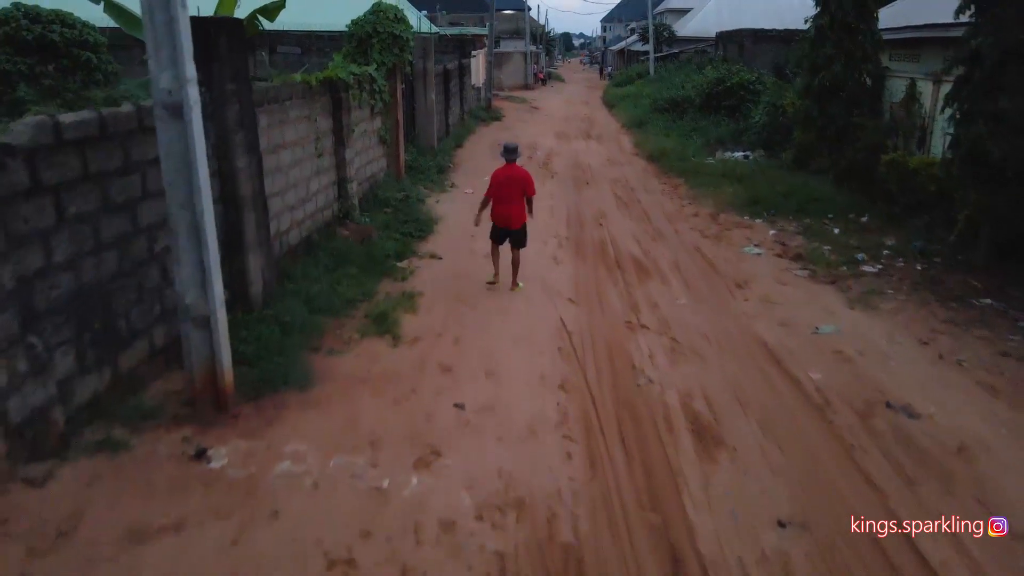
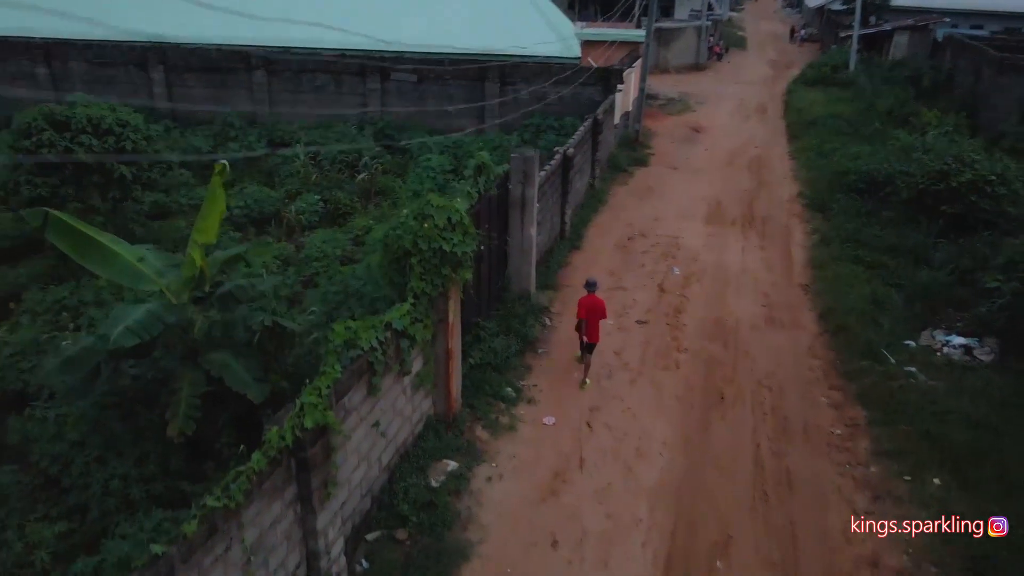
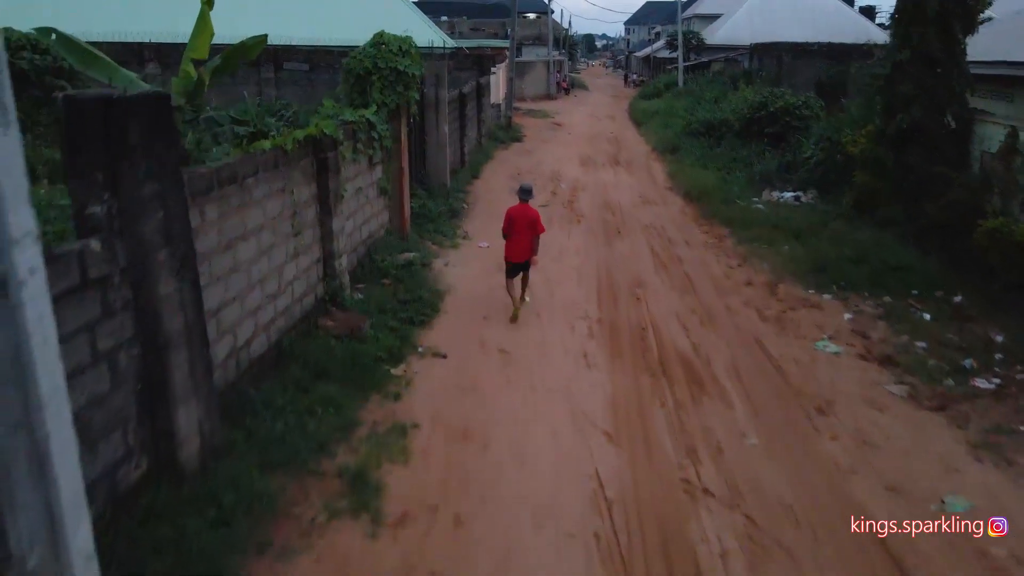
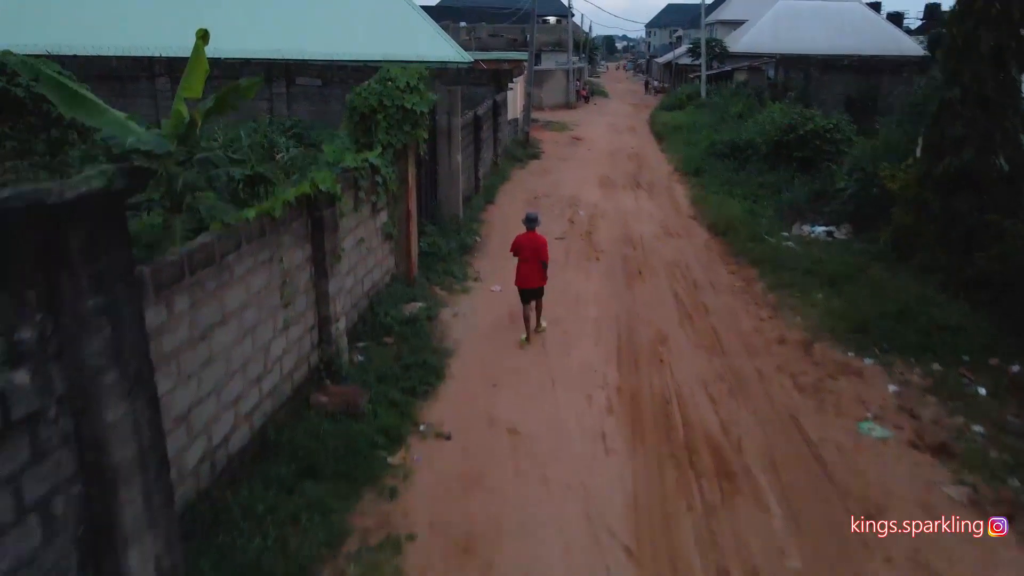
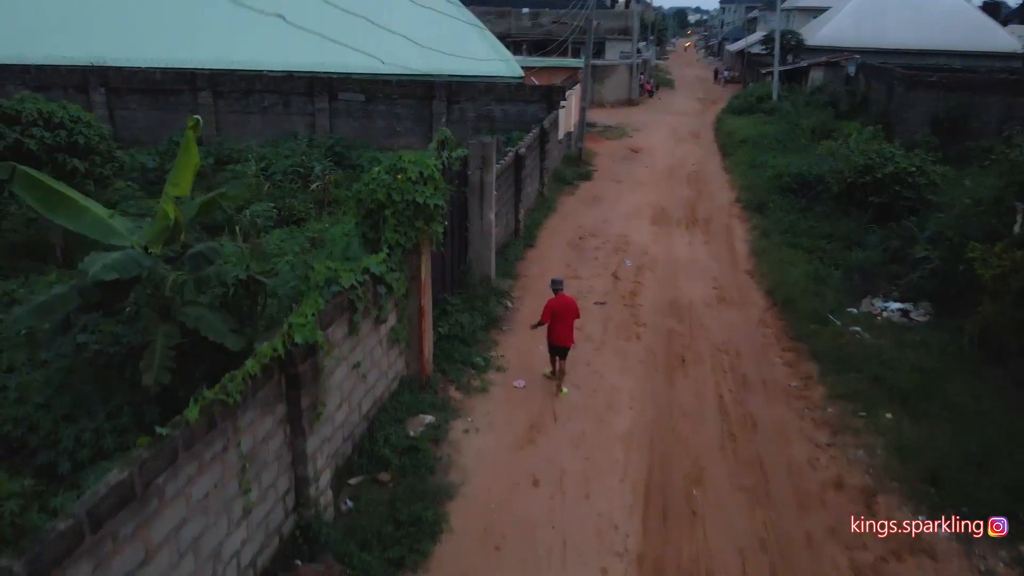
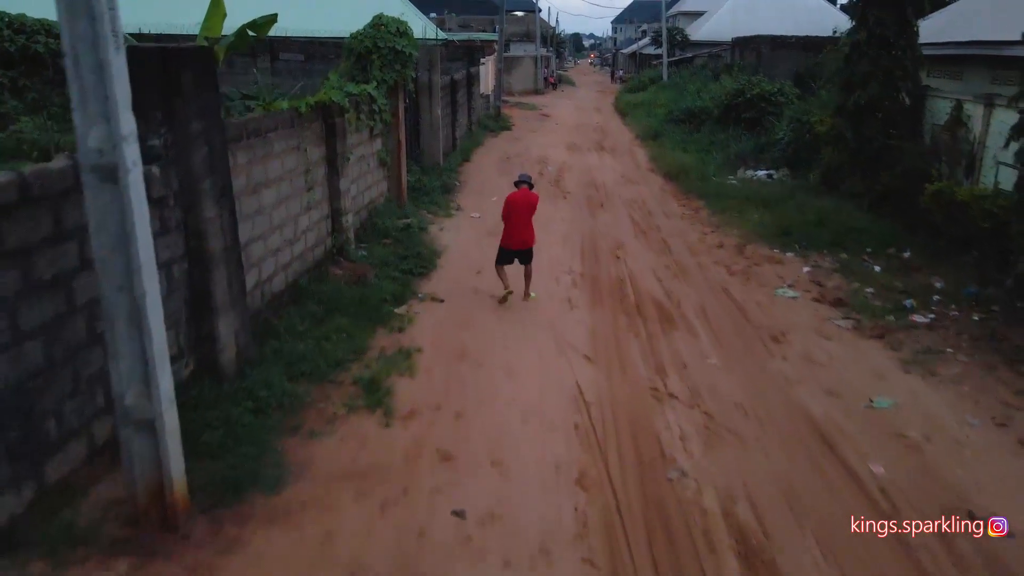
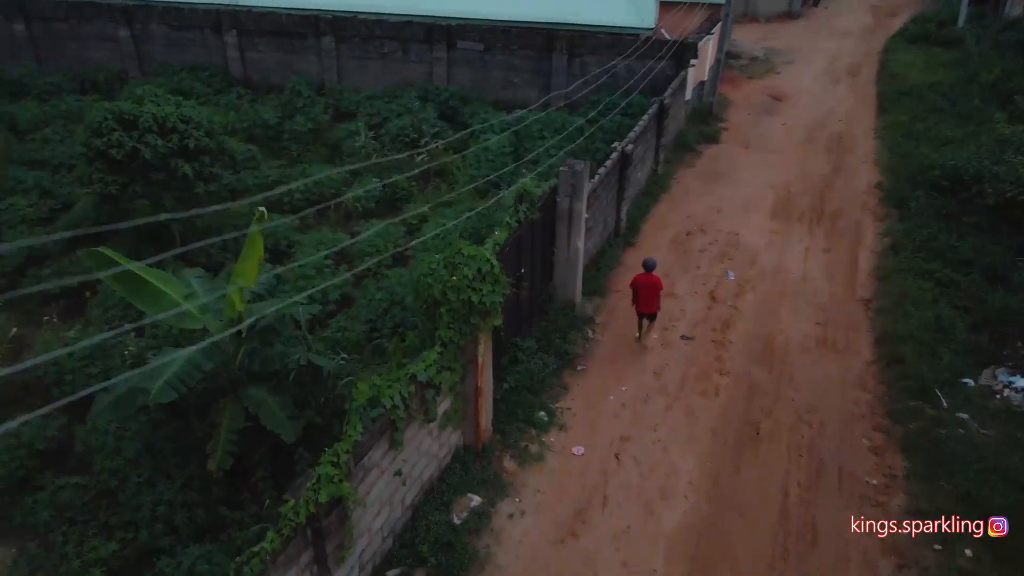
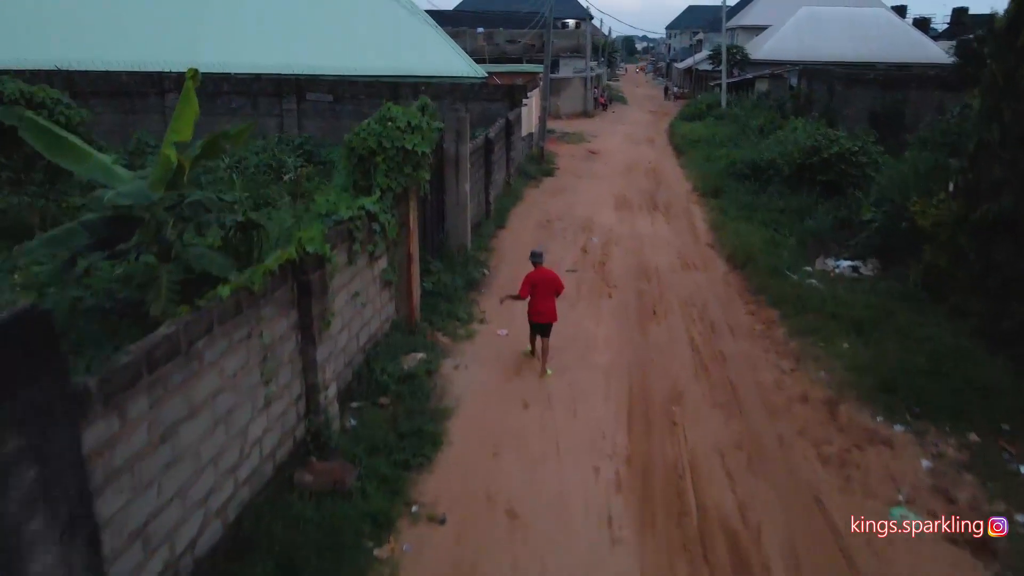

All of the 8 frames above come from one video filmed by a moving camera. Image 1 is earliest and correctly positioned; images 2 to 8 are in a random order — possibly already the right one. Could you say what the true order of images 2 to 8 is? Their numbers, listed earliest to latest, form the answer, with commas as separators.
6, 3, 4, 8, 5, 2, 7
